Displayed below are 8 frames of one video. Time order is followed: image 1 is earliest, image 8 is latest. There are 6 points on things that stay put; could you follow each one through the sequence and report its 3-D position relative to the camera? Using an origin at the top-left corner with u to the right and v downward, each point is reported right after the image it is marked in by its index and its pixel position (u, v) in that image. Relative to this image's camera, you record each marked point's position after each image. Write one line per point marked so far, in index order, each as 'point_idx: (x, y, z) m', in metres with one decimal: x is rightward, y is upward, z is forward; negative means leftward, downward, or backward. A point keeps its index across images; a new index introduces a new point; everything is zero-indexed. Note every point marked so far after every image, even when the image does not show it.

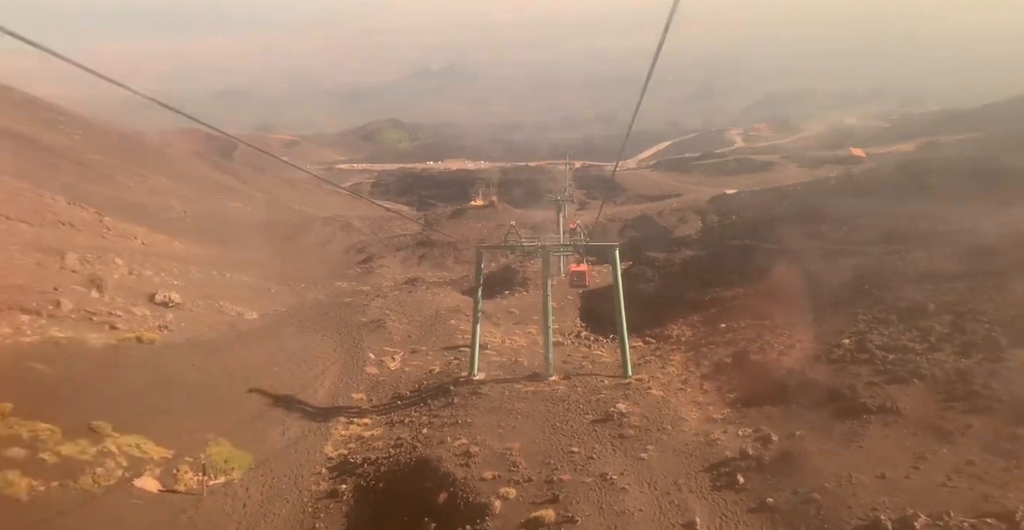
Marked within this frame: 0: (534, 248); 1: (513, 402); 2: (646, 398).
0: (+0.7, +0.6, +19.9) m
1: (0.0, -3.4, +16.2) m
2: (+3.3, -3.2, +15.8) m
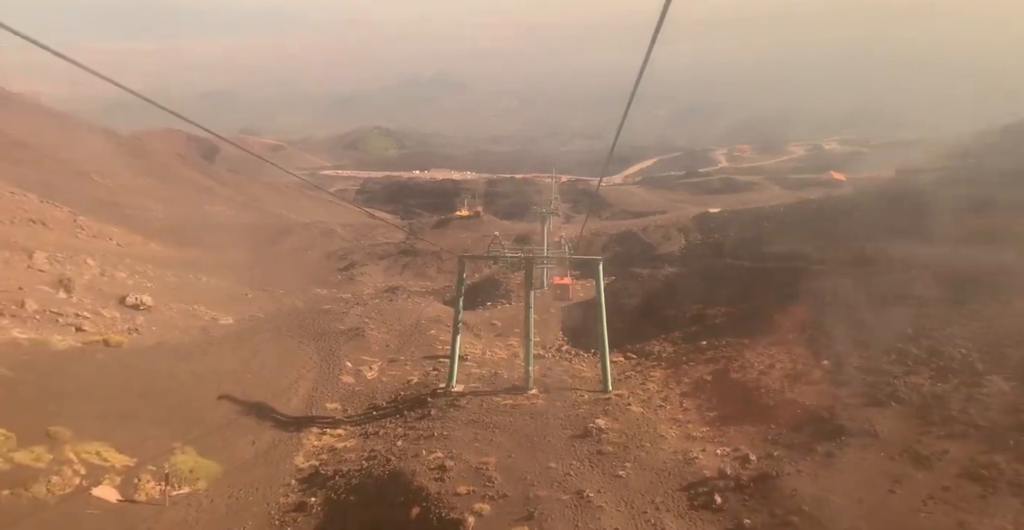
0: (+0.2, +0.2, +19.7) m
1: (-0.5, -3.7, +15.9) m
2: (+2.8, -3.5, +15.6) m
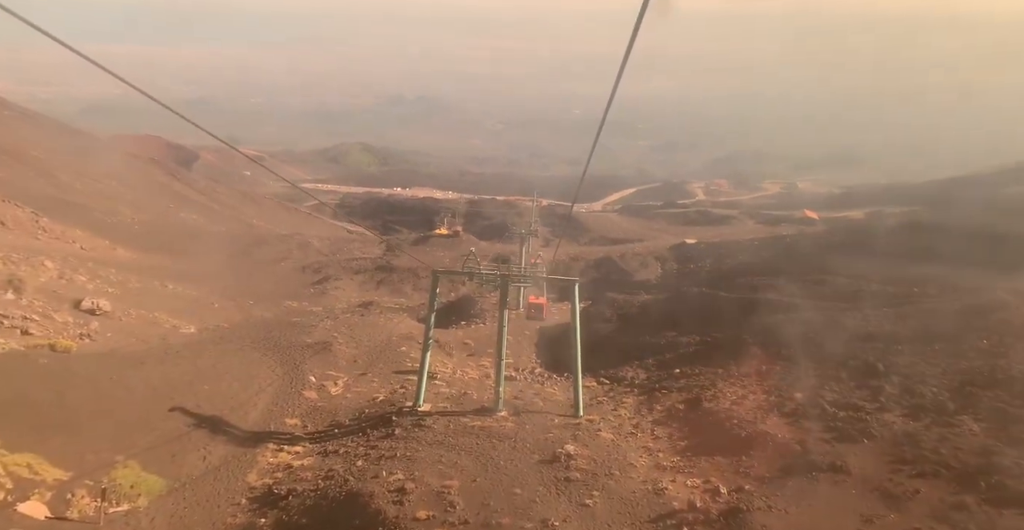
0: (-0.6, -0.3, +19.3) m
1: (-1.3, -4.1, +15.4) m
2: (+2.0, -4.0, +15.2) m
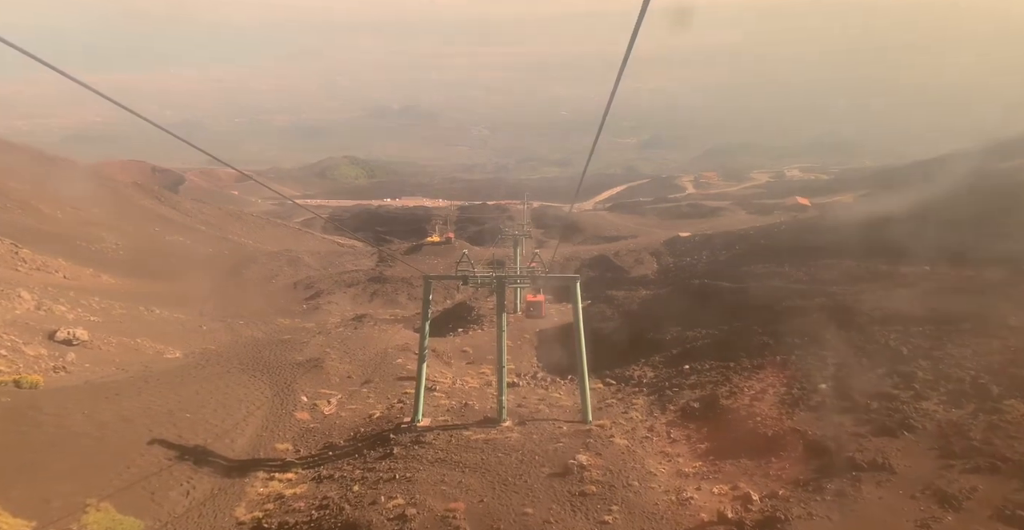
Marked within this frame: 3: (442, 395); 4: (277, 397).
0: (-0.7, -0.4, +18.2) m
1: (-1.2, -4.1, +14.3) m
2: (+2.1, -3.9, +14.1) m
3: (-2.1, -3.9, +19.5) m
4: (-7.1, -4.0, +19.7) m
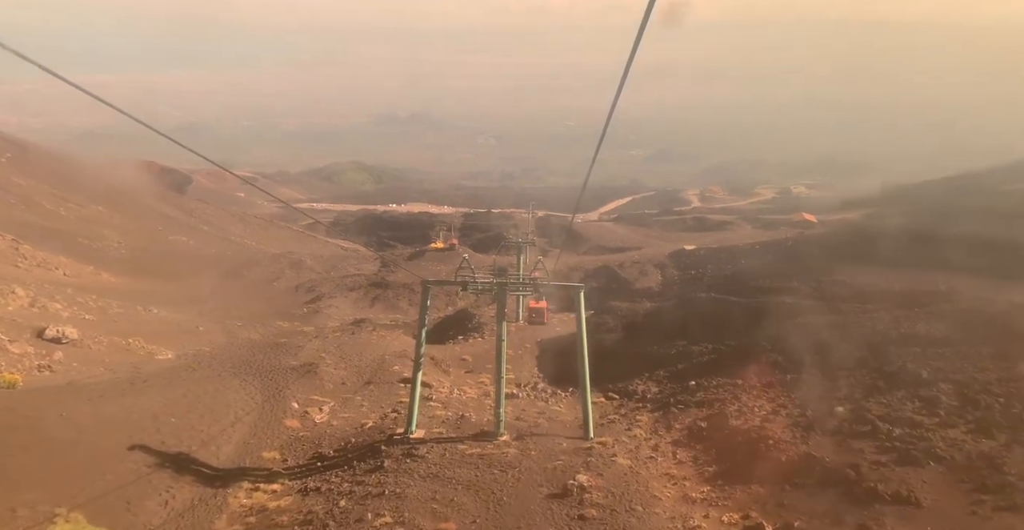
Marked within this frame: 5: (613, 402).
0: (-0.6, -0.6, +17.6) m
1: (-1.2, -4.2, +13.6) m
2: (+2.1, -4.1, +13.4) m
3: (-2.1, -4.1, +18.8) m
4: (-7.2, -4.0, +19.0) m
5: (+3.1, -4.2, +19.9) m
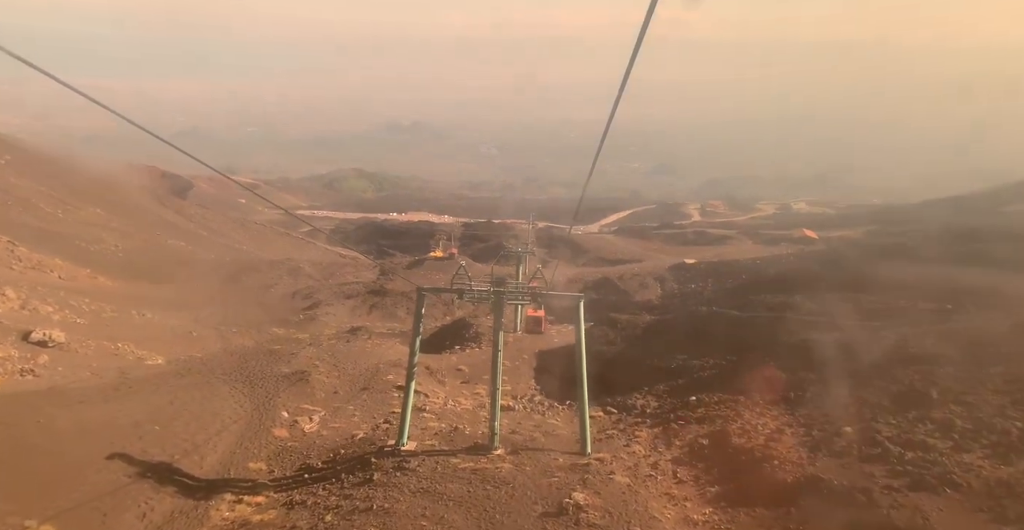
0: (-0.7, -0.8, +17.1) m
1: (-1.4, -4.4, +13.1) m
2: (+1.9, -4.3, +12.9) m
3: (-2.3, -4.3, +18.3) m
4: (-7.3, -4.1, +18.5) m
5: (+3.0, -4.5, +19.4) m
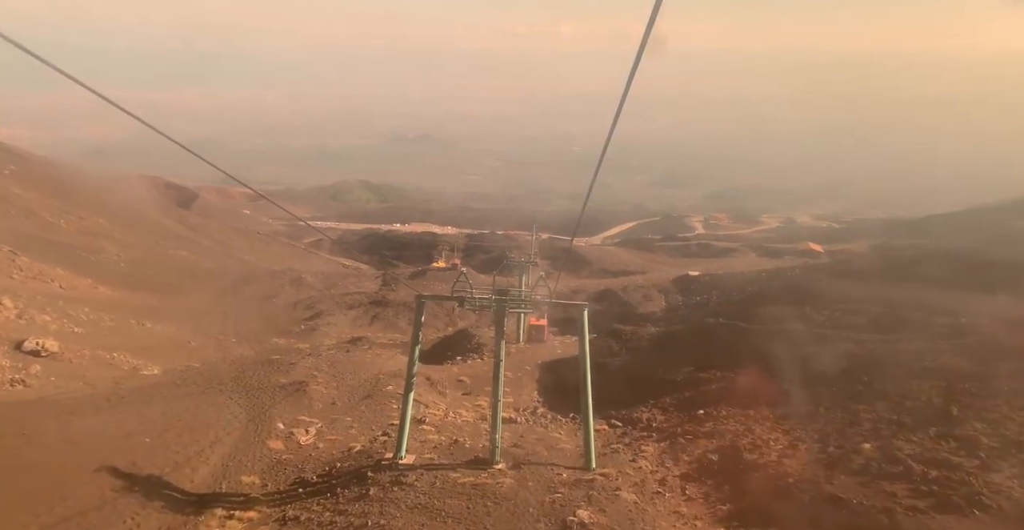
0: (-0.6, -1.0, +16.7) m
1: (-1.3, -4.5, +12.5) m
2: (+2.0, -4.5, +12.4) m
3: (-2.2, -4.5, +17.8) m
4: (-7.2, -4.4, +18.0) m
5: (+3.0, -4.8, +18.9) m
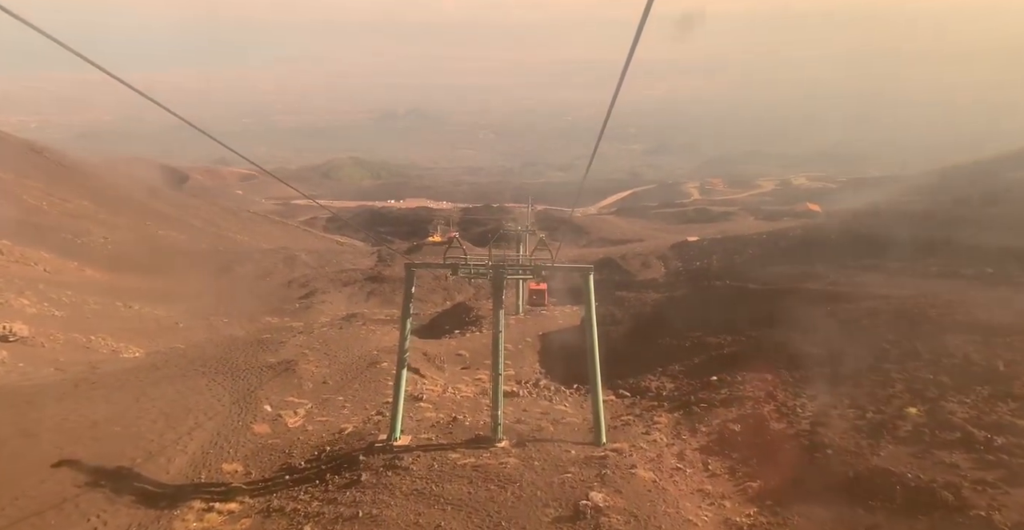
0: (-0.7, -0.1, +15.4) m
1: (-1.2, -3.8, +11.4) m
2: (+2.0, -3.7, +11.2) m
3: (-2.1, -3.6, +16.6) m
4: (-7.2, -3.6, +16.8) m
5: (+3.1, -3.7, +17.7) m
